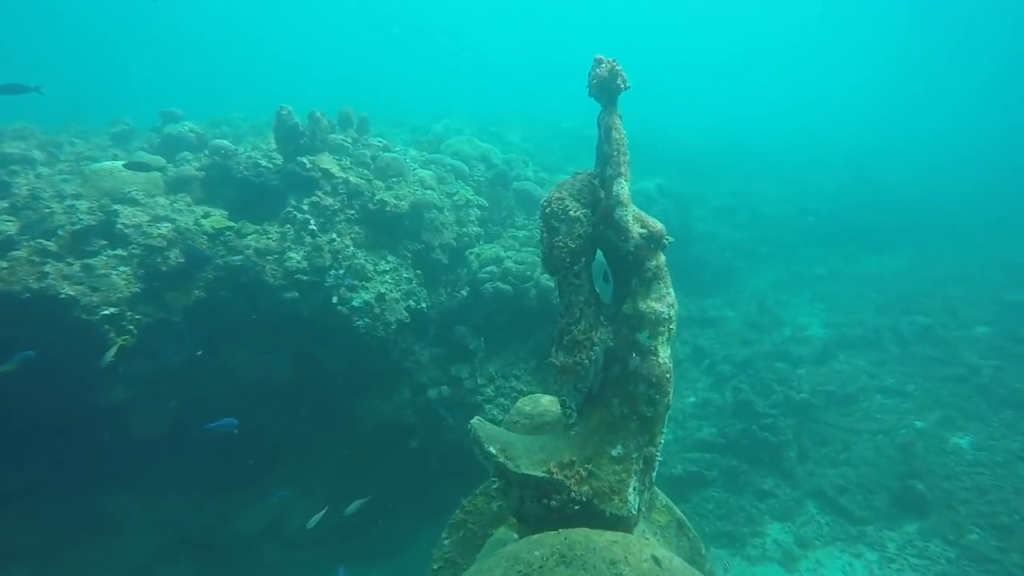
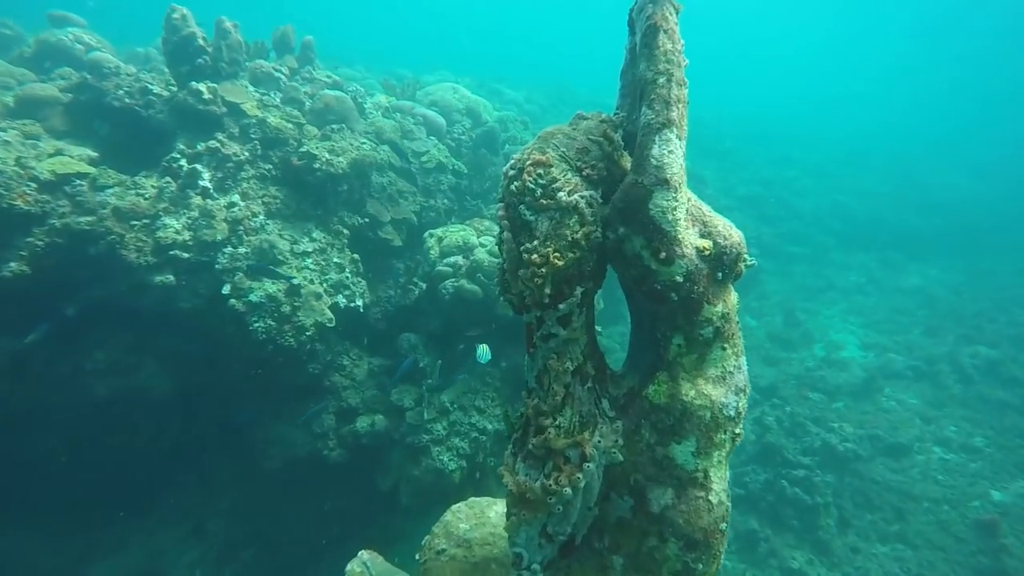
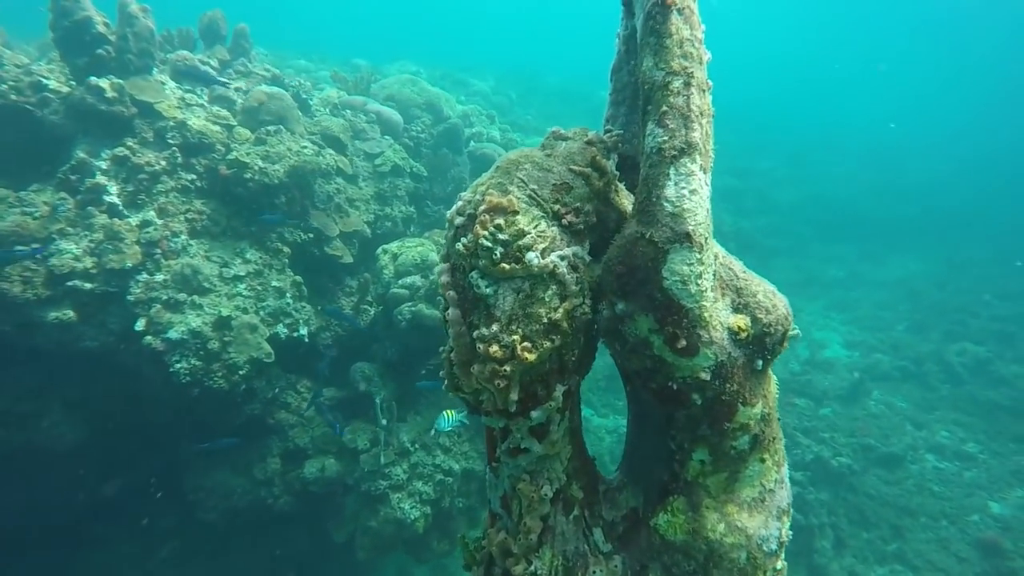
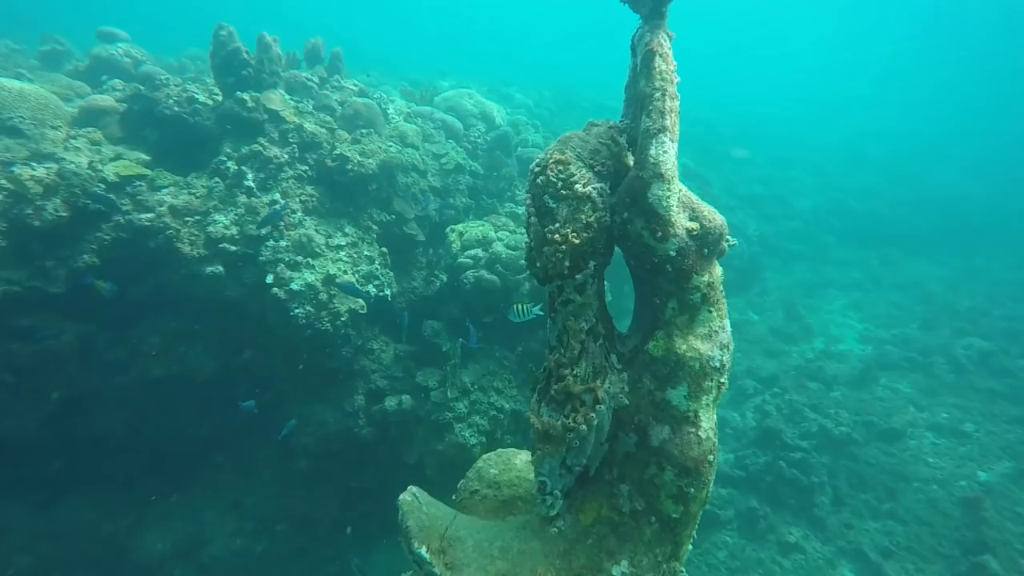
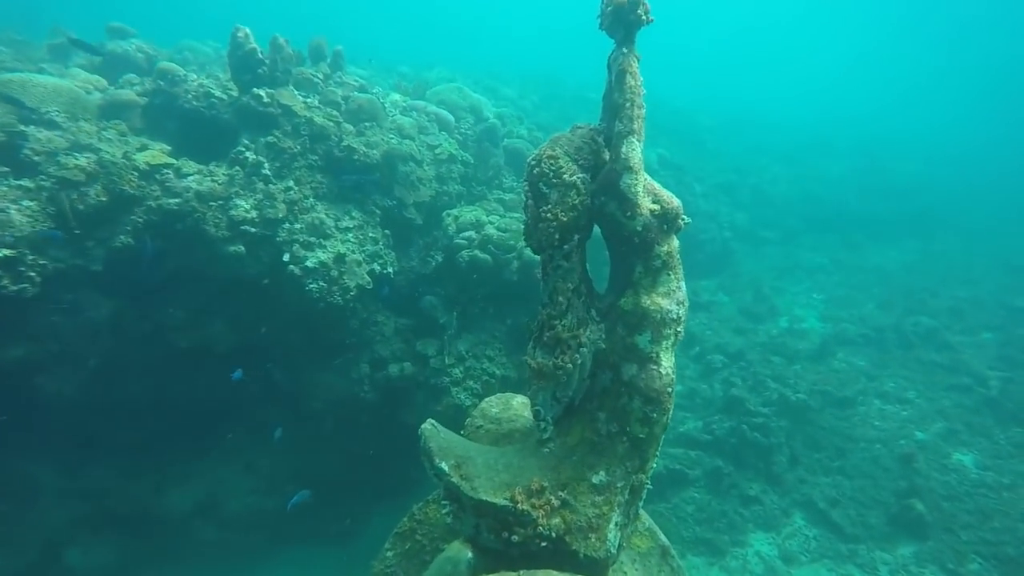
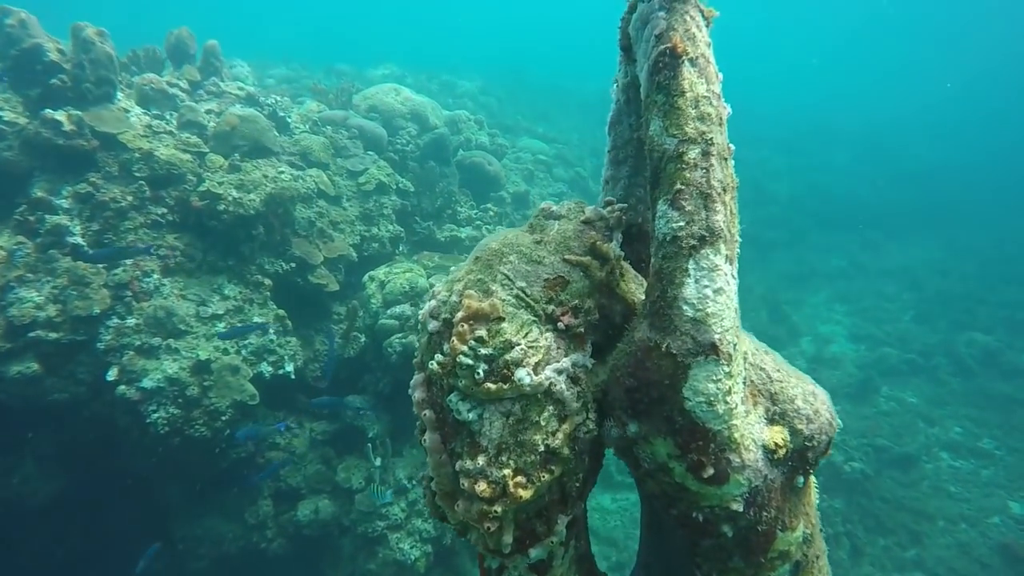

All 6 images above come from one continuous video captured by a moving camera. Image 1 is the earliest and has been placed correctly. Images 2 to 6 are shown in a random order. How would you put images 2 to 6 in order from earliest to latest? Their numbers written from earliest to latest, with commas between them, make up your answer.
5, 4, 2, 3, 6
